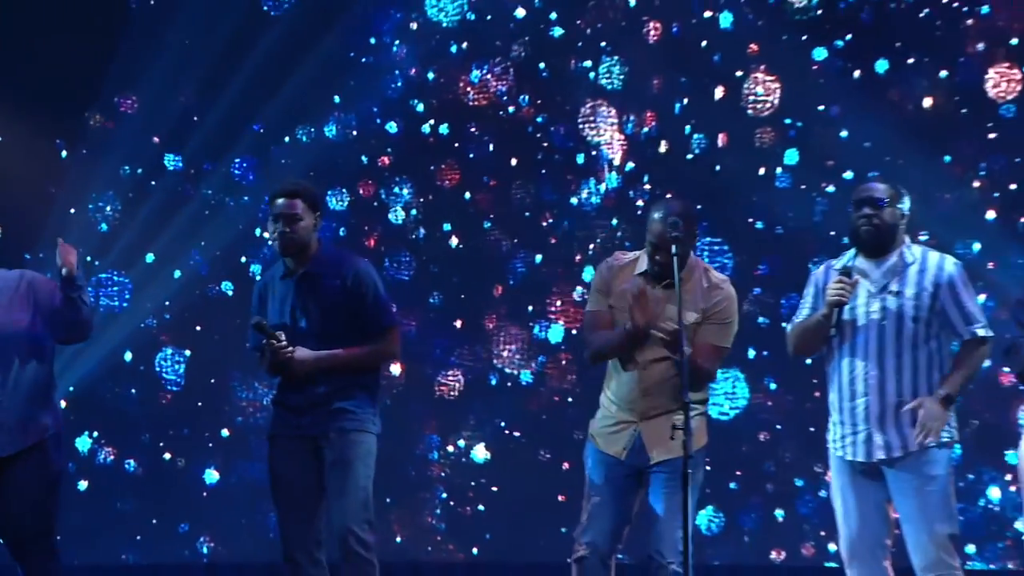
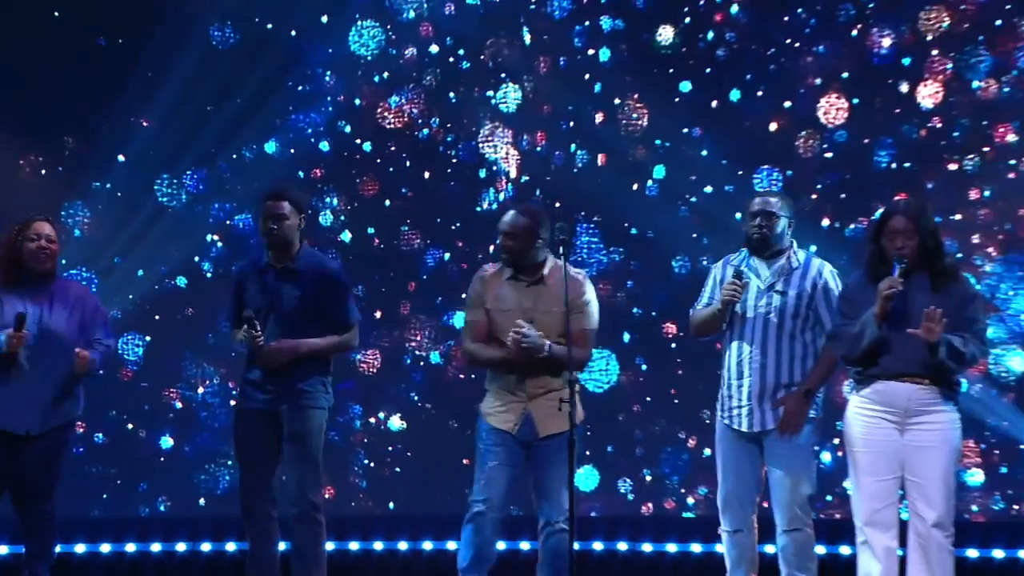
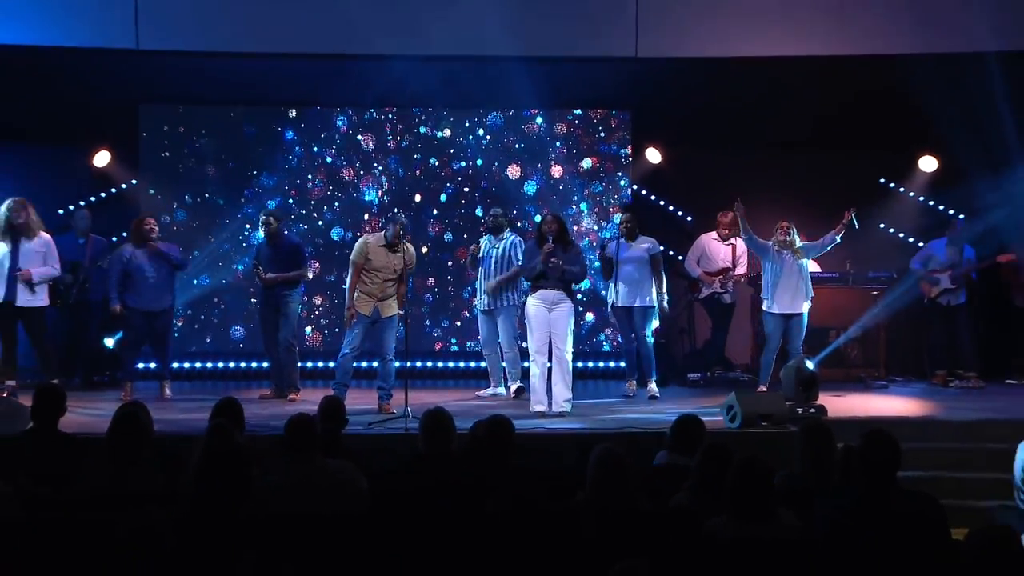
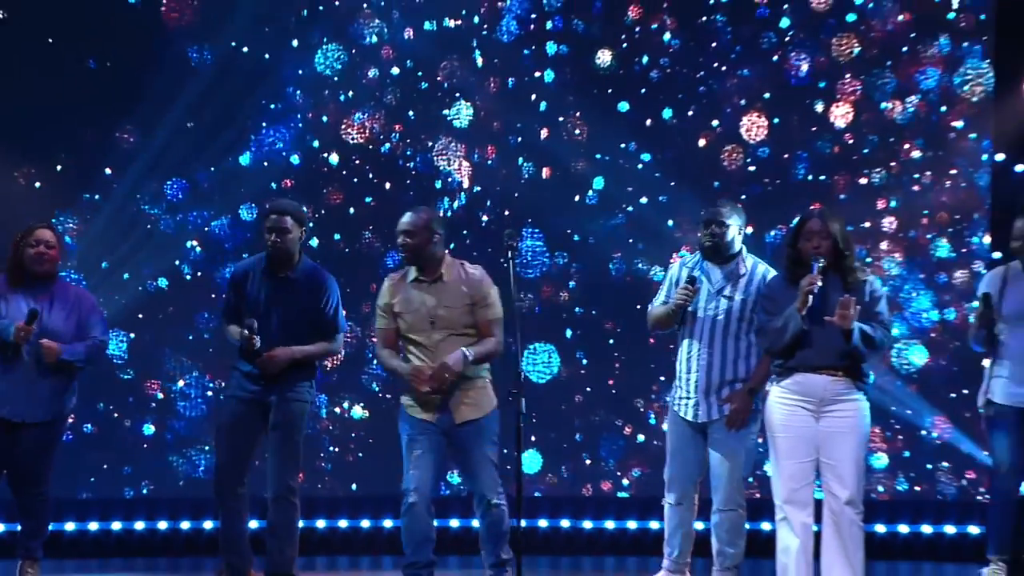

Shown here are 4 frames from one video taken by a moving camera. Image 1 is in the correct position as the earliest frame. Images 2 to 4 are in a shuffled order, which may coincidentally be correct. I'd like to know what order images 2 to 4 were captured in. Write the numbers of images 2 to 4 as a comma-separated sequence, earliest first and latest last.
2, 4, 3
